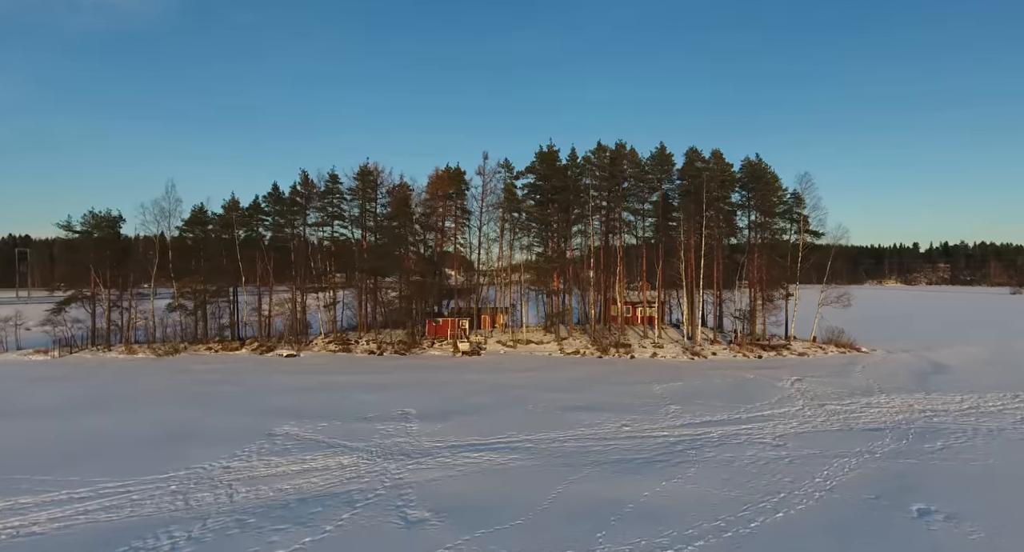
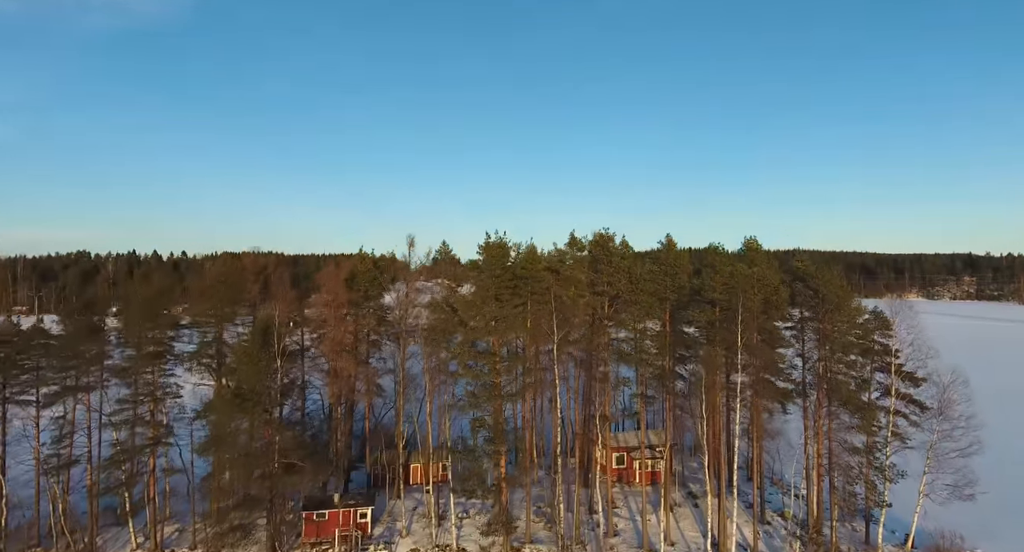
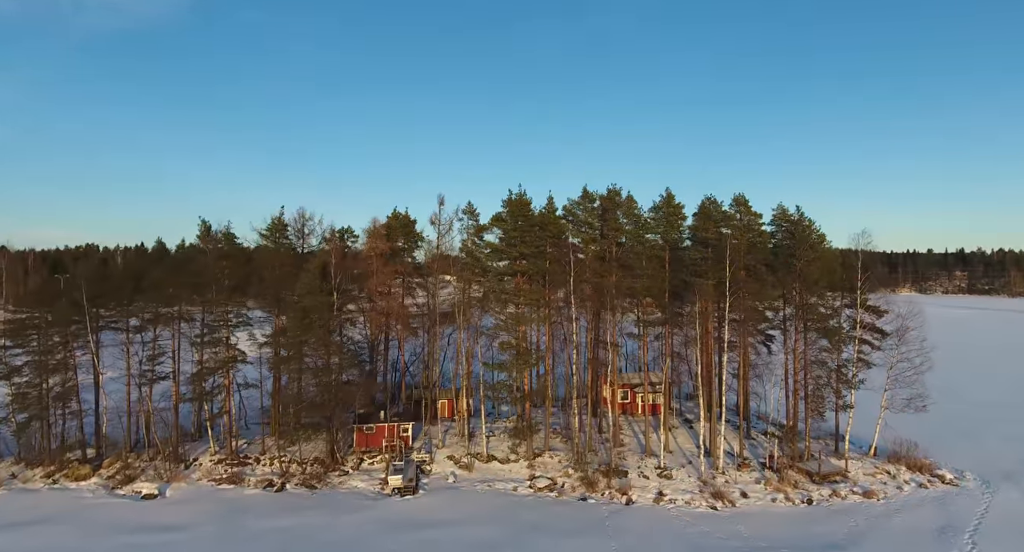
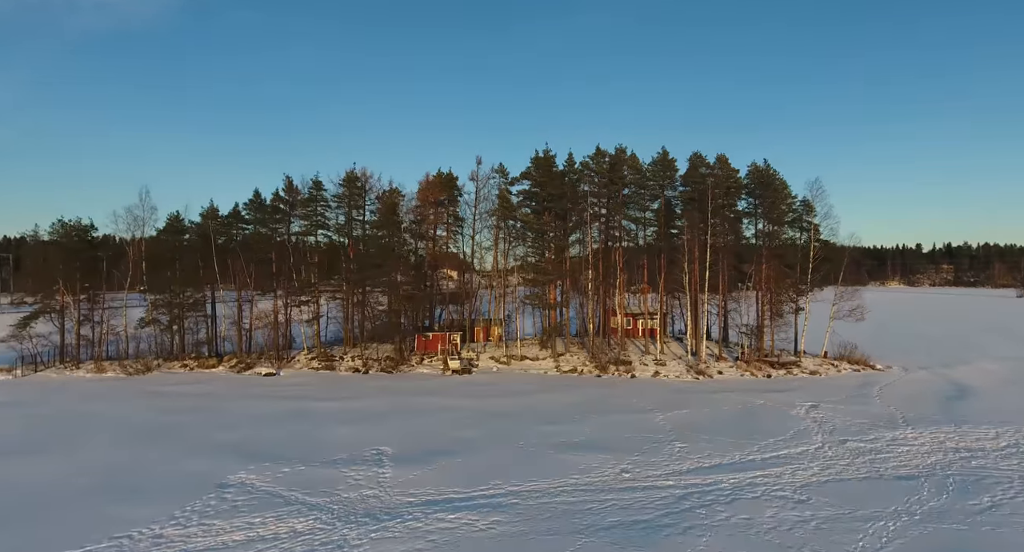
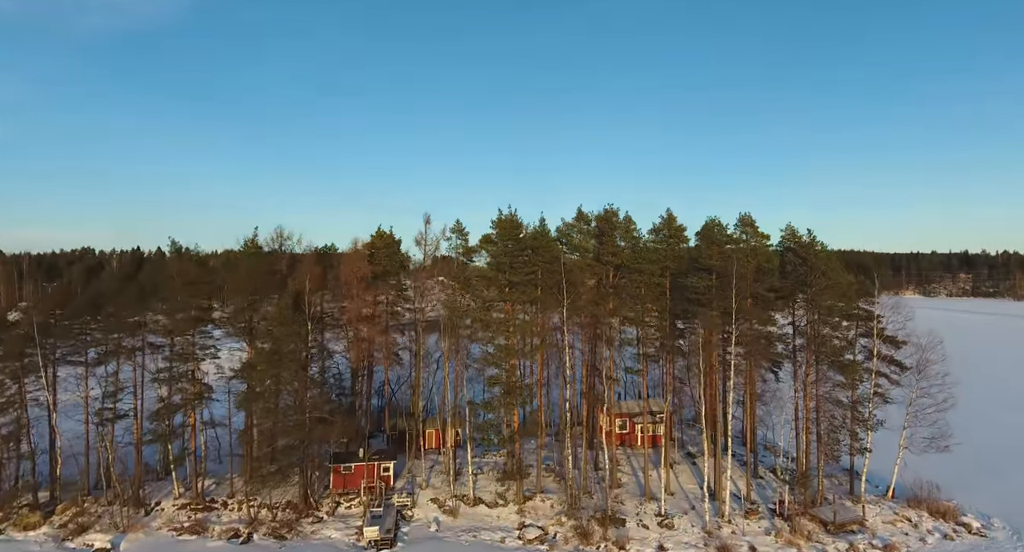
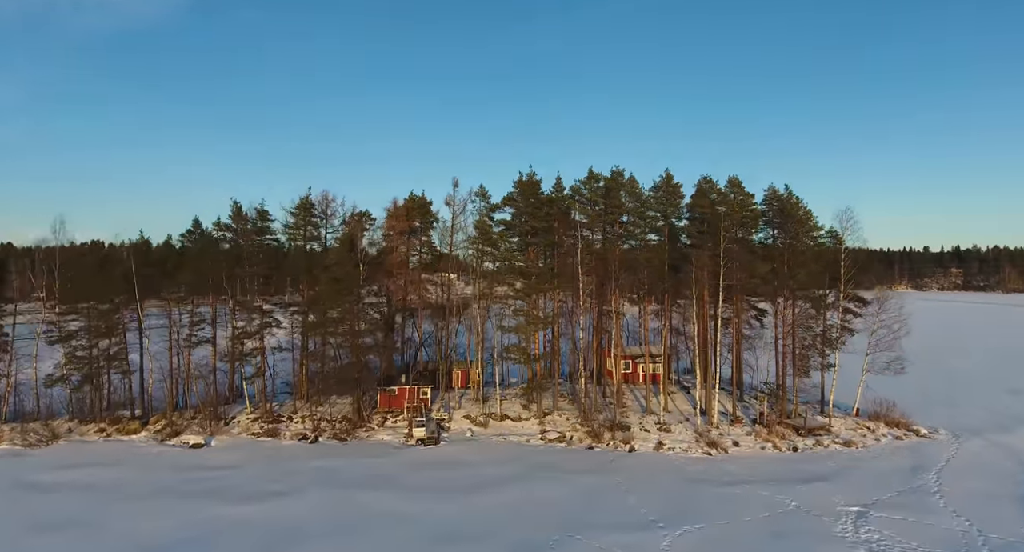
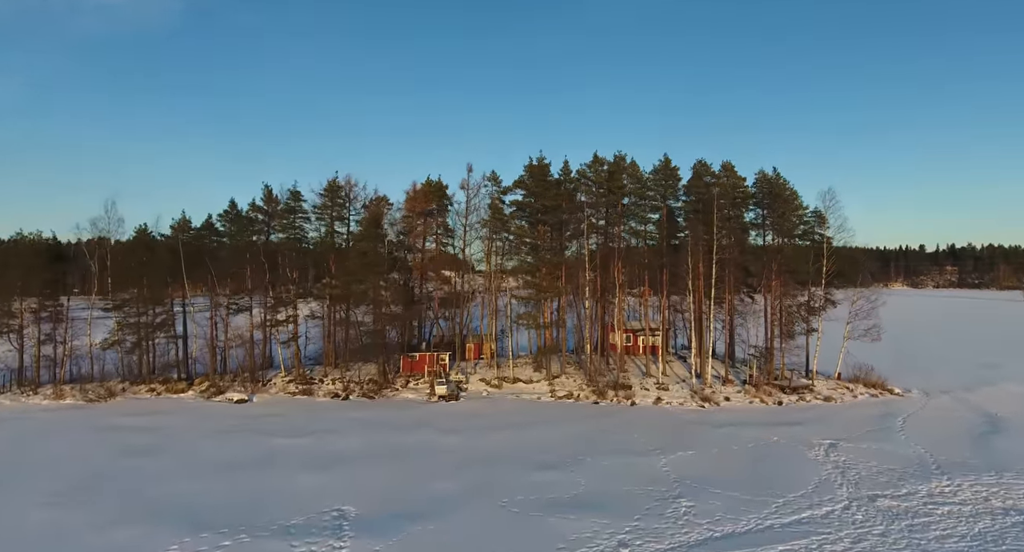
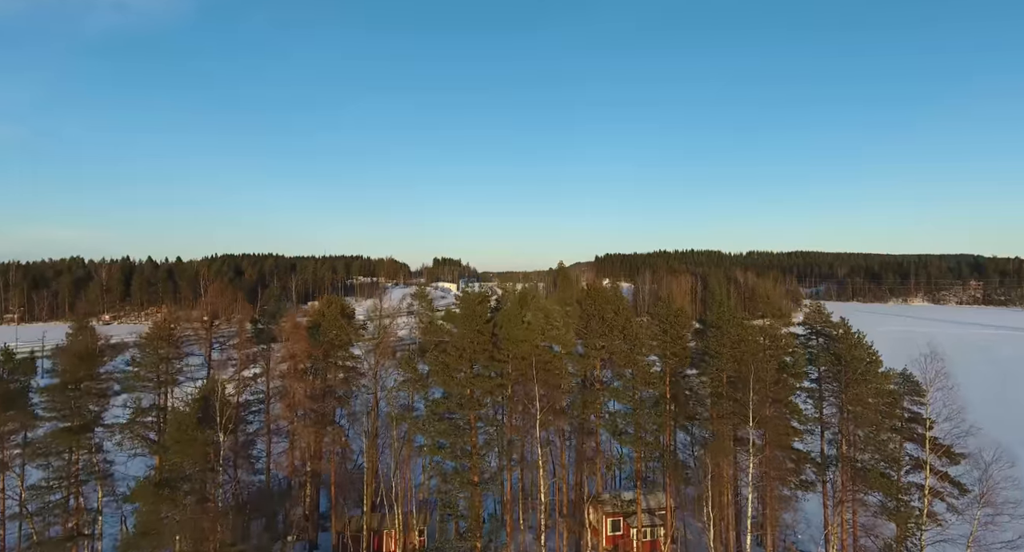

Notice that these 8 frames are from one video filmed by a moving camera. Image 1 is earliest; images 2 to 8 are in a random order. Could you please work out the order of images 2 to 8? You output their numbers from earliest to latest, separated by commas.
4, 7, 6, 3, 5, 2, 8
